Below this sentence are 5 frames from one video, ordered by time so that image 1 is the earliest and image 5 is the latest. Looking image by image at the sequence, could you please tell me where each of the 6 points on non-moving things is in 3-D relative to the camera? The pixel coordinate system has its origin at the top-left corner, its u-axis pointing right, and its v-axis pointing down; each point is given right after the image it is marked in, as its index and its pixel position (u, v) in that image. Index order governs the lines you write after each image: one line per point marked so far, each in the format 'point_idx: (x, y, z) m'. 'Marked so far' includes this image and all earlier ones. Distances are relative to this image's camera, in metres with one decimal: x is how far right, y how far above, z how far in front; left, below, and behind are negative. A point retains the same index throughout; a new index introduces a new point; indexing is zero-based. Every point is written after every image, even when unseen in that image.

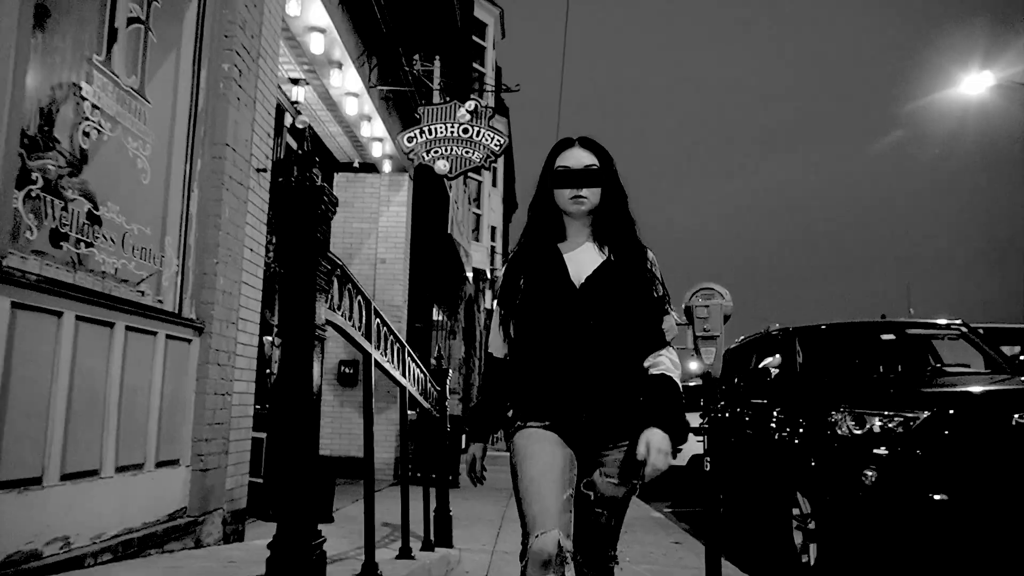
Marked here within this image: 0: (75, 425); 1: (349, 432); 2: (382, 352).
0: (-1.6, -0.5, +3.2) m
1: (-1.8, -1.5, +9.4) m
2: (-0.6, -0.3, +4.3) m
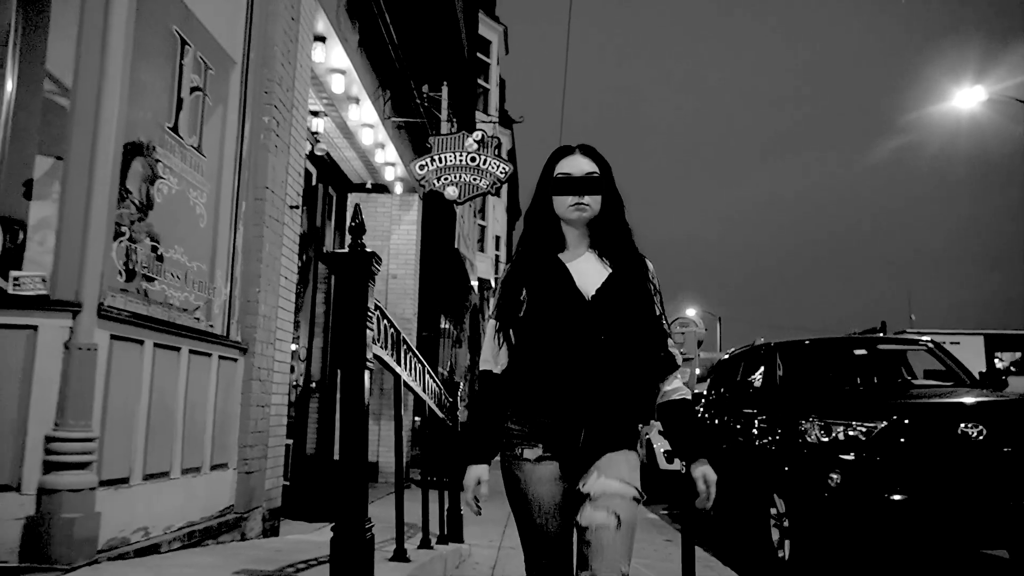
0: (-1.6, -0.7, +3.9) m
1: (-1.8, -1.7, +10.0) m
2: (-0.6, -0.5, +4.9) m
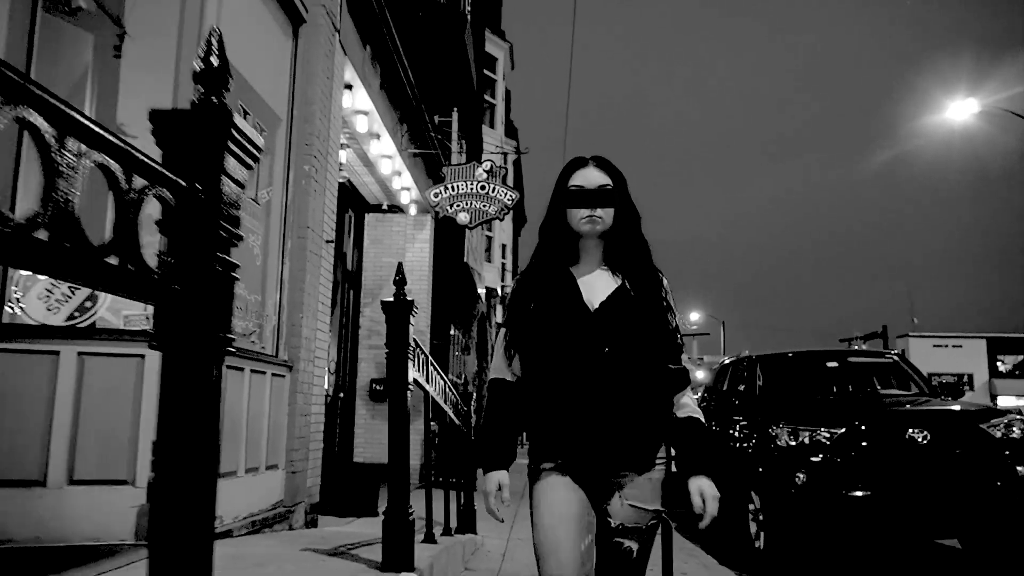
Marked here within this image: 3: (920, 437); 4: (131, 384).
0: (-1.6, -0.8, +4.7) m
1: (-1.7, -1.9, +10.8) m
2: (-0.5, -0.6, +5.7) m
3: (+3.1, -1.1, +6.5) m
4: (-1.8, -0.4, +4.1) m
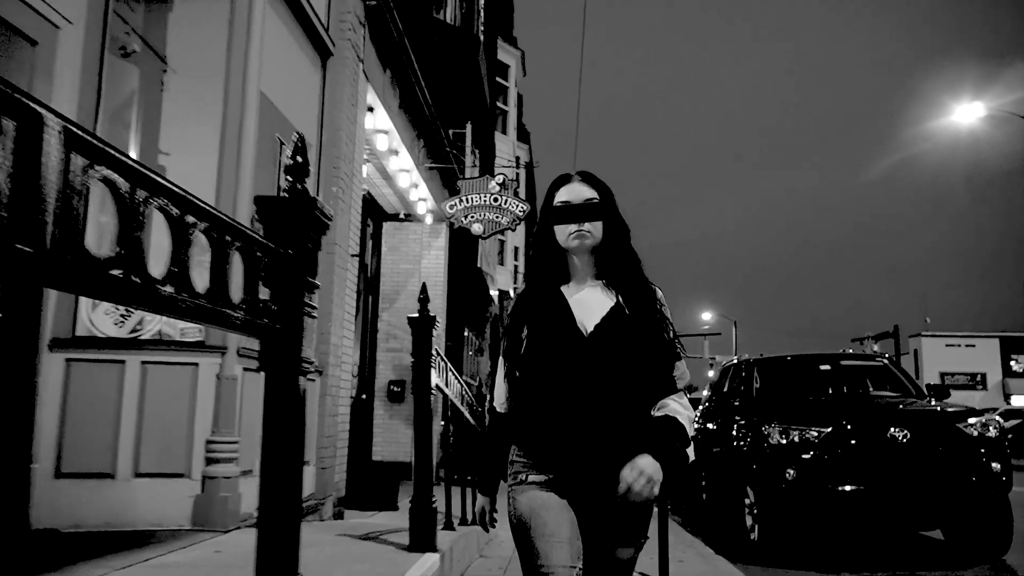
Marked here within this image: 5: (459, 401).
0: (-1.5, -0.9, +5.3) m
1: (-1.5, -2.0, +11.4) m
2: (-0.5, -0.7, +6.3) m
3: (+3.2, -1.2, +7.0) m
4: (-1.7, -0.5, +4.6) m
5: (-0.4, -0.9, +6.7) m
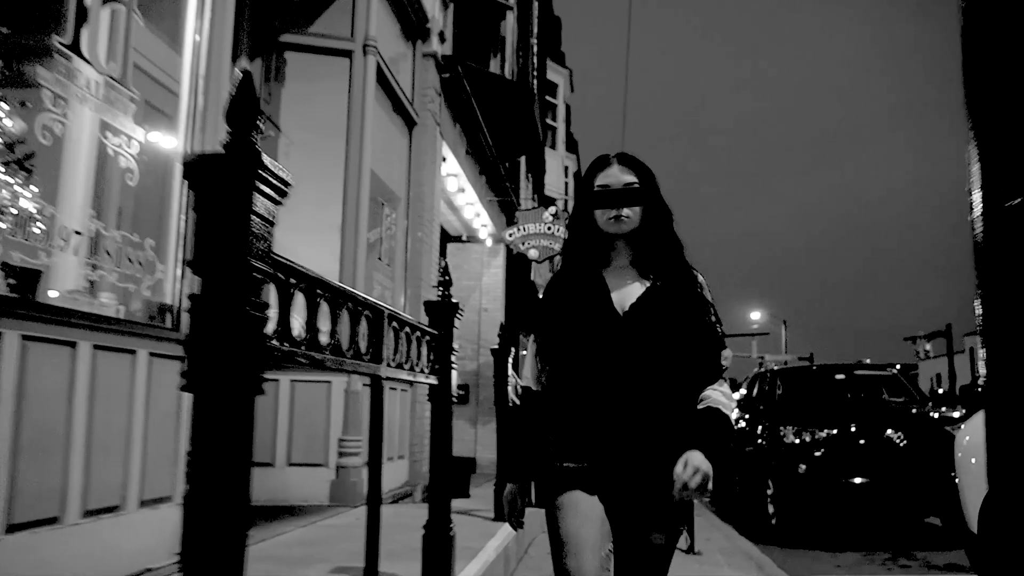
0: (-1.1, -1.2, +6.8) m
1: (-0.8, -2.2, +12.9) m
2: (0.0, -1.0, +7.7) m
3: (+3.7, -1.4, +8.3) m
4: (-1.3, -0.8, +6.1) m
5: (+0.1, -1.1, +8.1) m
